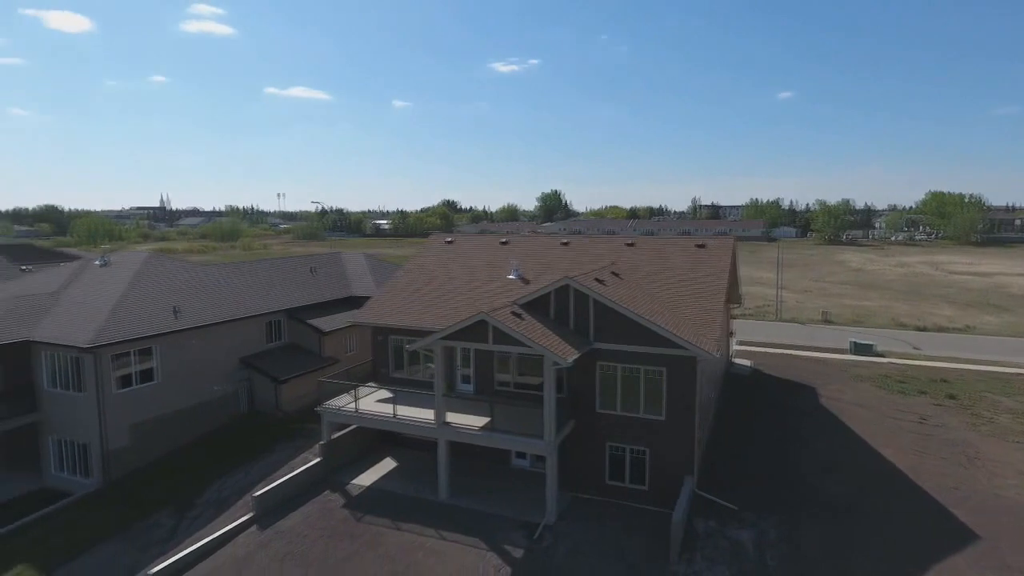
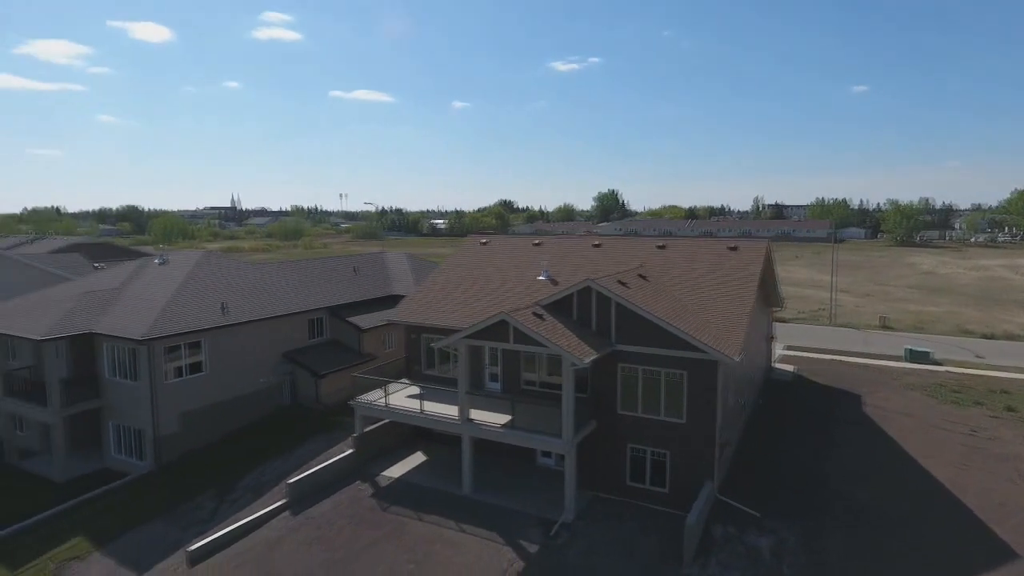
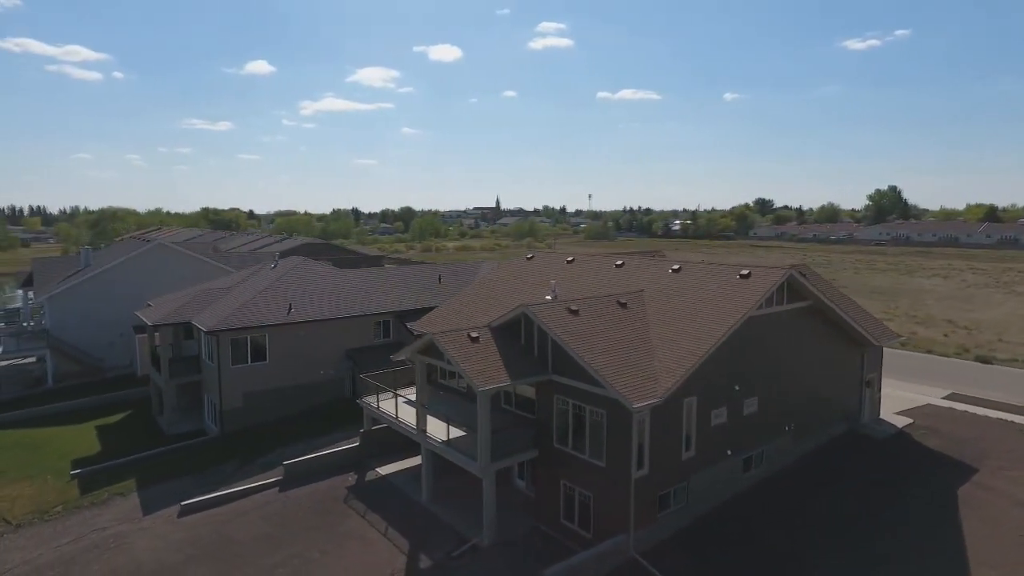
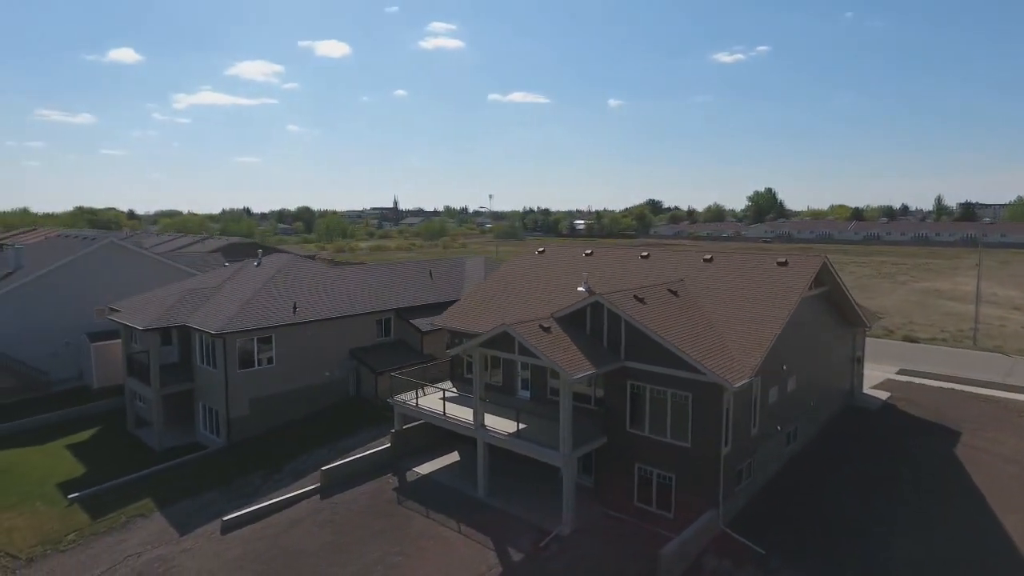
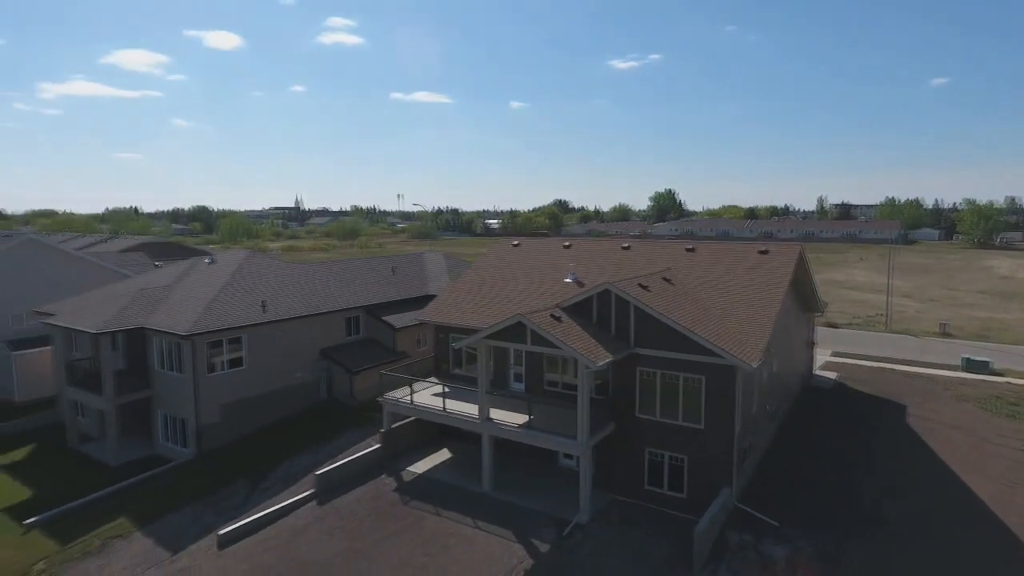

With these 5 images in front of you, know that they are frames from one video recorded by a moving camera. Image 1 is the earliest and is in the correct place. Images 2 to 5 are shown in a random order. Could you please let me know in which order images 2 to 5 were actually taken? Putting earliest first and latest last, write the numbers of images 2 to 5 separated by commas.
2, 5, 4, 3
